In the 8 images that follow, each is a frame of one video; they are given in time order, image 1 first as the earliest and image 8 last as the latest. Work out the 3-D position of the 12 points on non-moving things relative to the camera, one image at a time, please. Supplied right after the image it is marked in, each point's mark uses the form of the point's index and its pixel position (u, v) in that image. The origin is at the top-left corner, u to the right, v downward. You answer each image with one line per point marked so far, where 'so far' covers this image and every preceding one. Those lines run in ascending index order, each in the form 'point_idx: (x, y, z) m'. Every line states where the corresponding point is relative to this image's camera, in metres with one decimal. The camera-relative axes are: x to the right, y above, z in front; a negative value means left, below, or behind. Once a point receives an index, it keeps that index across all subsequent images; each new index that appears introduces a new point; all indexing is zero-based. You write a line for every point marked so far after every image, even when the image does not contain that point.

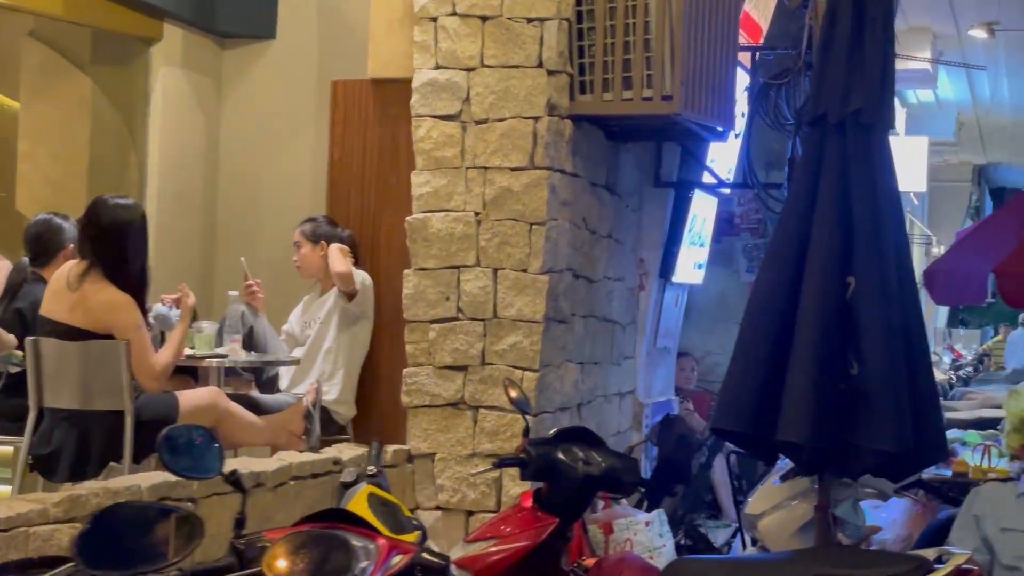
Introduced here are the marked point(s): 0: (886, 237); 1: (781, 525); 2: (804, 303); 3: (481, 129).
0: (+1.1, +0.1, +4.1) m
1: (+0.8, -0.7, +4.3) m
2: (+0.8, 0.0, +4.0) m
3: (-0.1, +0.6, +5.0) m
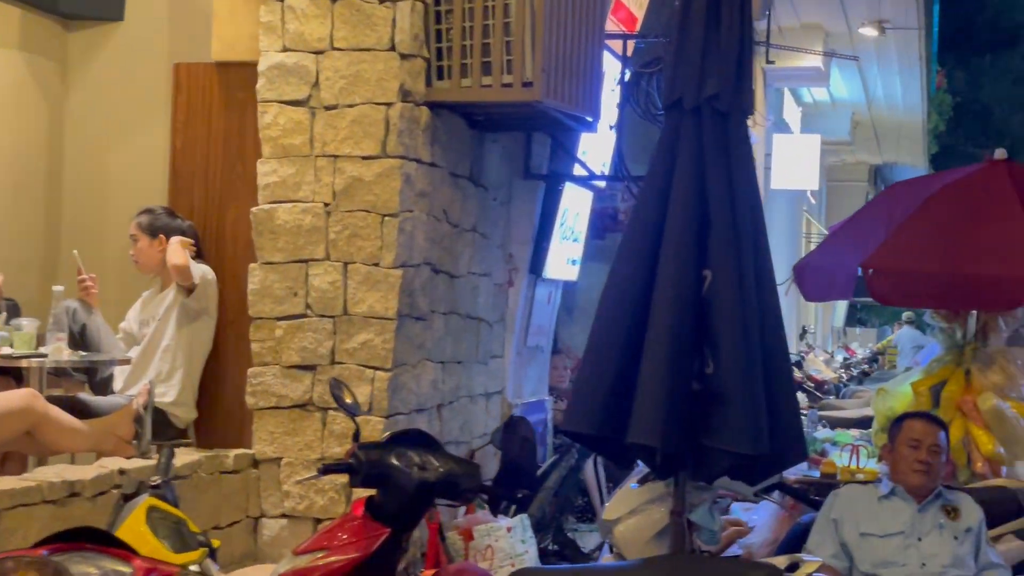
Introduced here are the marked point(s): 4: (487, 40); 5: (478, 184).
0: (+0.6, +0.2, +3.9) m
1: (+0.4, -0.7, +4.1) m
2: (+0.4, 0.0, +3.8) m
3: (-0.6, +0.6, +4.7) m
4: (-0.1, +0.9, +4.9) m
5: (-0.1, +0.4, +5.6) m
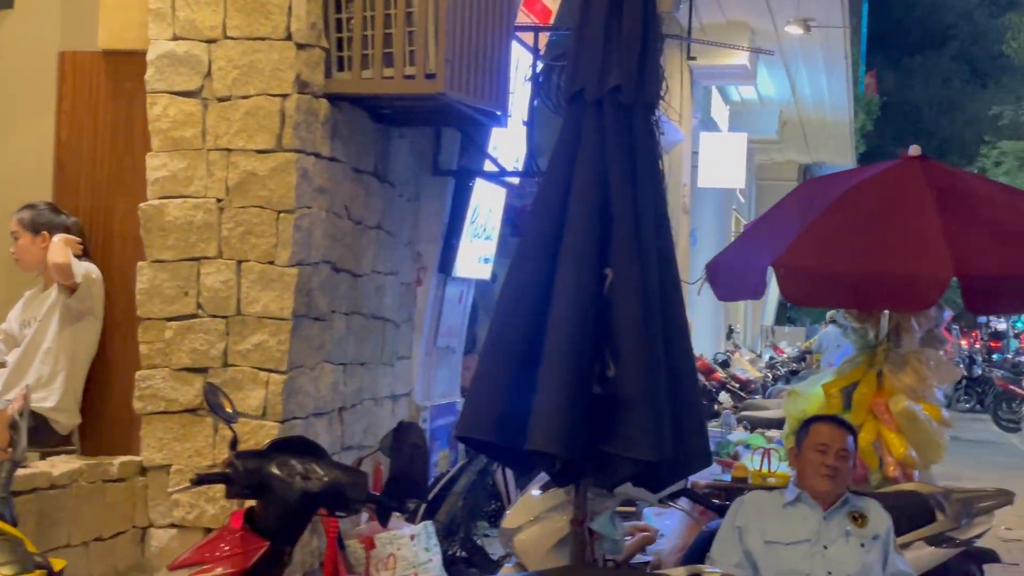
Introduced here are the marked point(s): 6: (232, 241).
0: (+0.3, +0.2, +3.7) m
1: (+0.1, -0.7, +3.9) m
2: (+0.1, 0.0, +3.7) m
3: (-0.9, +0.6, +4.5) m
4: (-0.4, +0.9, +4.8) m
5: (-0.5, +0.4, +5.4) m
6: (-0.9, +0.1, +4.5) m
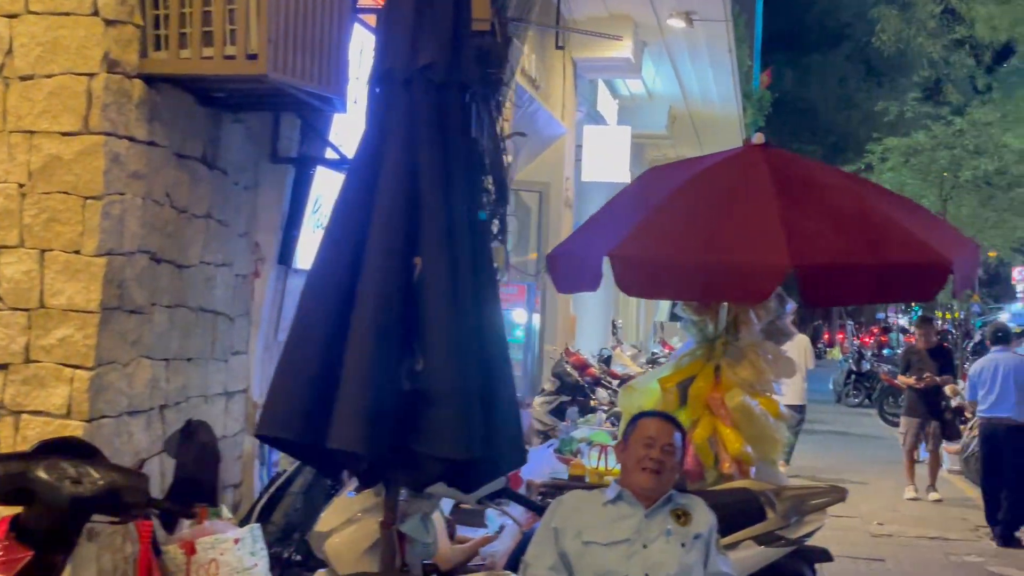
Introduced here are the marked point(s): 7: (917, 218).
0: (-0.1, +0.2, +3.6) m
1: (-0.4, -0.7, +3.7) m
2: (-0.4, 0.0, +3.5) m
3: (-1.5, +0.6, +4.3) m
4: (-1.0, +0.9, +4.5) m
5: (-1.1, +0.4, +5.1) m
6: (-1.4, +0.2, +4.2) m
7: (+1.4, +0.3, +4.8) m
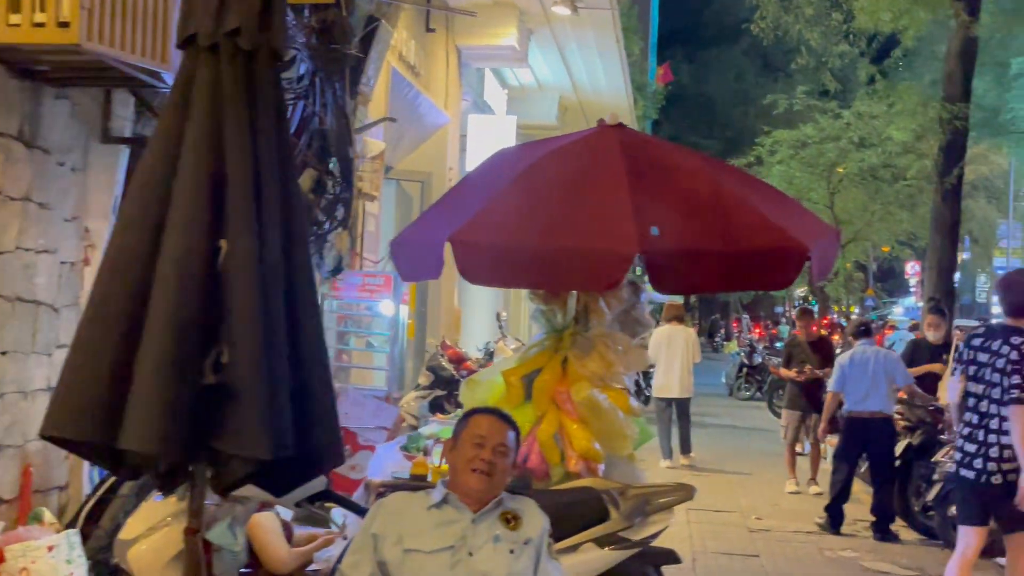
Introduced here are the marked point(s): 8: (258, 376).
0: (-0.6, +0.2, +3.3) m
1: (-0.9, -0.6, +3.4) m
2: (-0.8, 0.0, +3.2) m
3: (-1.9, +0.6, +3.9) m
4: (-1.4, +0.9, +4.2) m
5: (-1.6, +0.5, +4.8) m
6: (-1.9, +0.2, +3.9) m
7: (+0.8, +0.3, +4.6) m
8: (-0.6, -0.2, +3.1) m
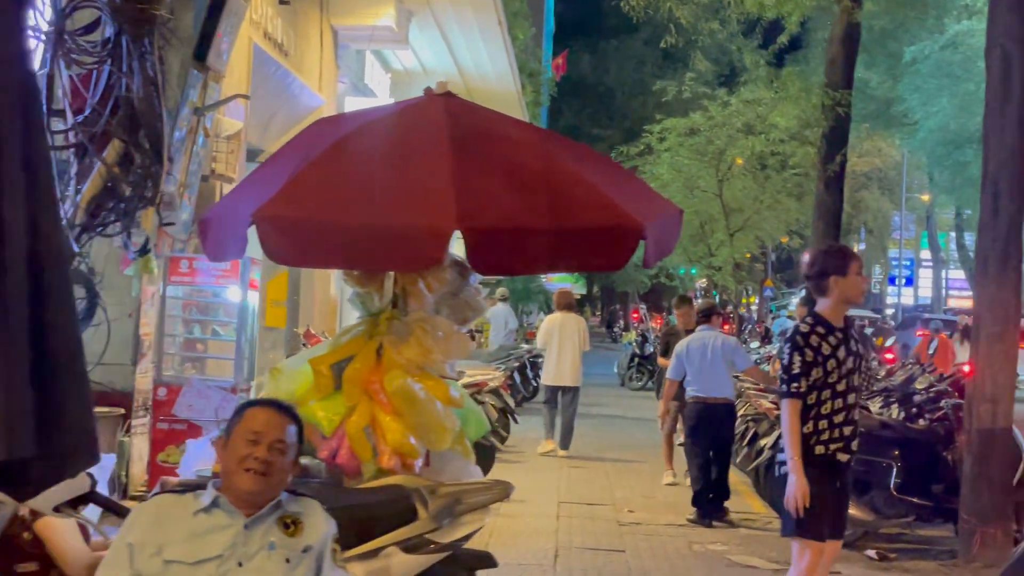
0: (-1.0, +0.3, +2.9) m
1: (-1.3, -0.6, +3.0) m
2: (-1.2, +0.1, +2.8) m
3: (-2.4, +0.7, +3.4) m
4: (-2.0, +1.0, +3.7) m
5: (-2.2, +0.5, +4.3) m
6: (-2.4, +0.3, +3.4) m
7: (+0.3, +0.3, +4.3) m
8: (-1.0, -0.1, +2.7) m
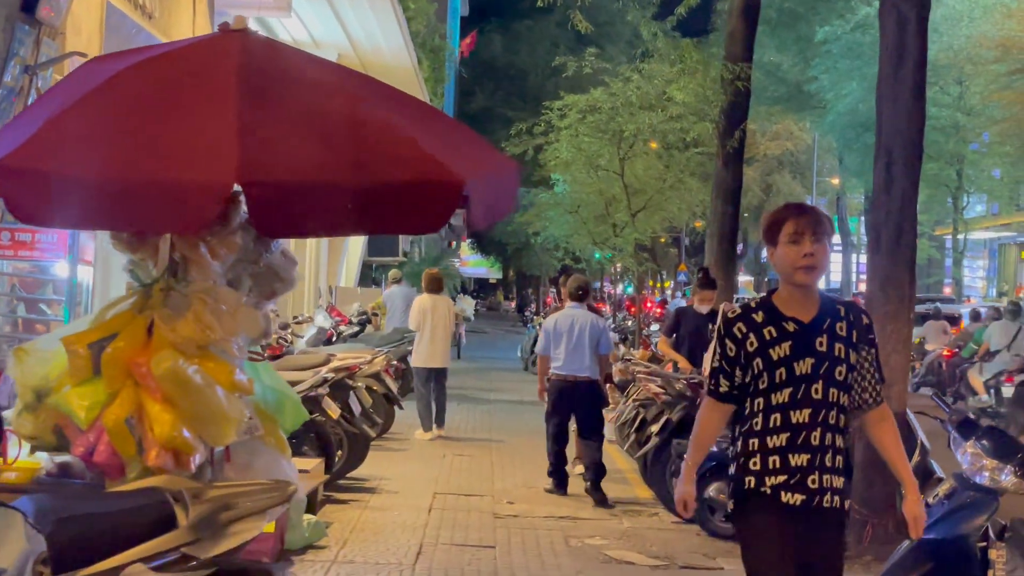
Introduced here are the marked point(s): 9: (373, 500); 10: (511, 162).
0: (-1.4, +0.3, +2.2) m
1: (-1.8, -0.5, +2.4) m
2: (-1.6, +0.2, +2.1) m
3: (-2.9, +0.8, +2.7) m
4: (-2.4, +1.1, +3.0) m
5: (-2.7, +0.6, +3.6) m
6: (-2.8, +0.3, +2.7) m
7: (-0.2, +0.4, +3.7) m
8: (-1.4, -0.1, +2.1) m
9: (-0.9, -1.3, +8.7) m
10: (0.0, +0.3, +3.9) m
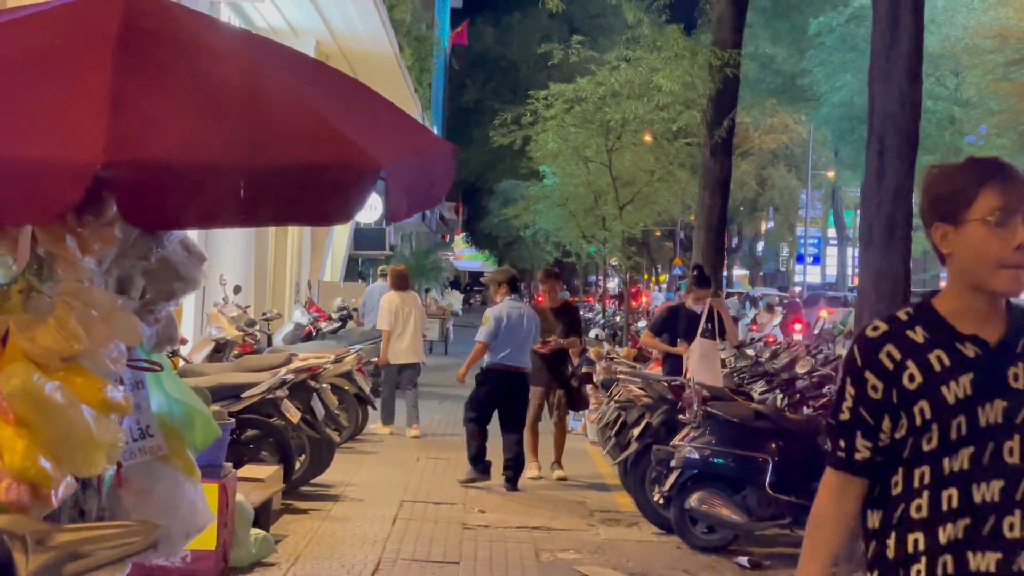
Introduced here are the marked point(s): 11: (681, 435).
0: (-1.6, +0.3, +1.7) m
1: (-1.9, -0.5, +1.8) m
2: (-1.8, +0.1, +1.6) m
3: (-3.0, +0.8, +2.2) m
4: (-2.6, +1.1, +2.5) m
5: (-2.8, +0.6, +3.1) m
6: (-3.0, +0.3, +2.1) m
7: (-0.4, +0.4, +3.2) m
8: (-1.6, -0.1, +1.6) m
9: (-1.0, -1.3, +8.2) m
10: (-0.2, +0.3, +3.4) m
11: (+0.9, -0.8, +7.7) m
